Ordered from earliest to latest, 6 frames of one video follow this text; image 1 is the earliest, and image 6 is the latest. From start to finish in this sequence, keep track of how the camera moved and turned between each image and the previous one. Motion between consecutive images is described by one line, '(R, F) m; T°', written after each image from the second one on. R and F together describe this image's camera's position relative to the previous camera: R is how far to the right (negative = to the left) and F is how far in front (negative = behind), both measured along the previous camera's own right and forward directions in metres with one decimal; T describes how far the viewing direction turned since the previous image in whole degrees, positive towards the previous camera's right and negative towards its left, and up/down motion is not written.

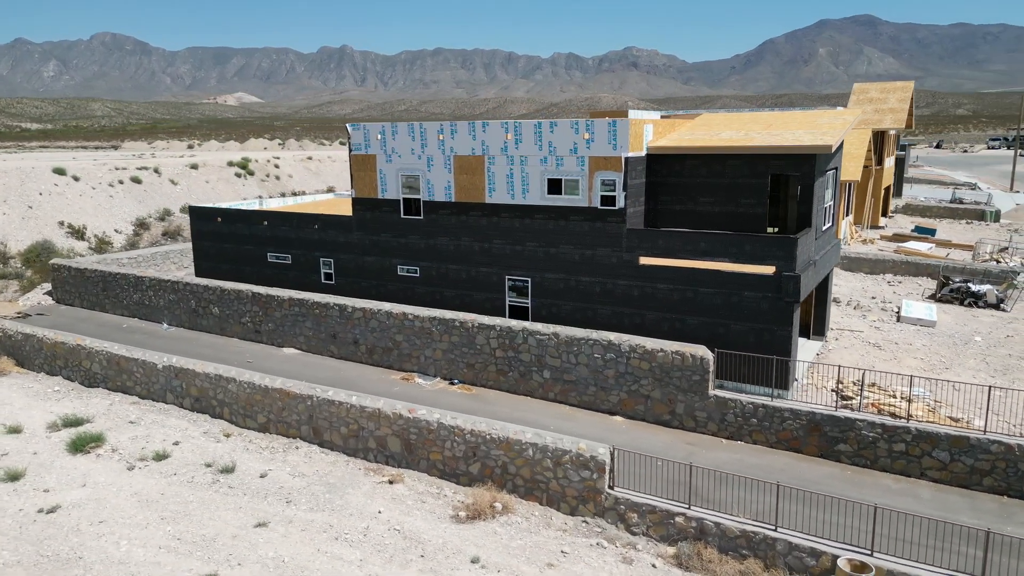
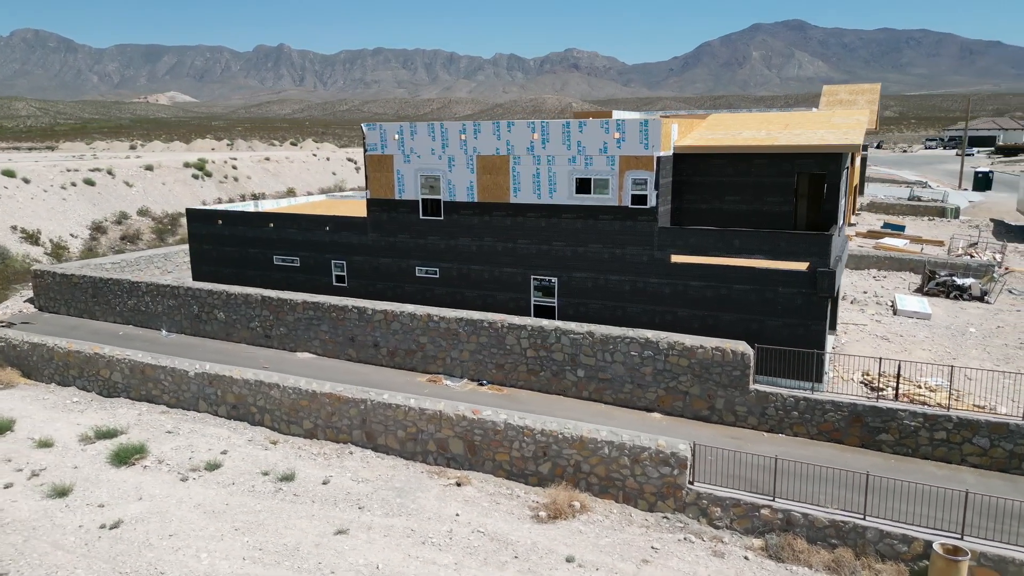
(-2.0, +0.1) m; +4°
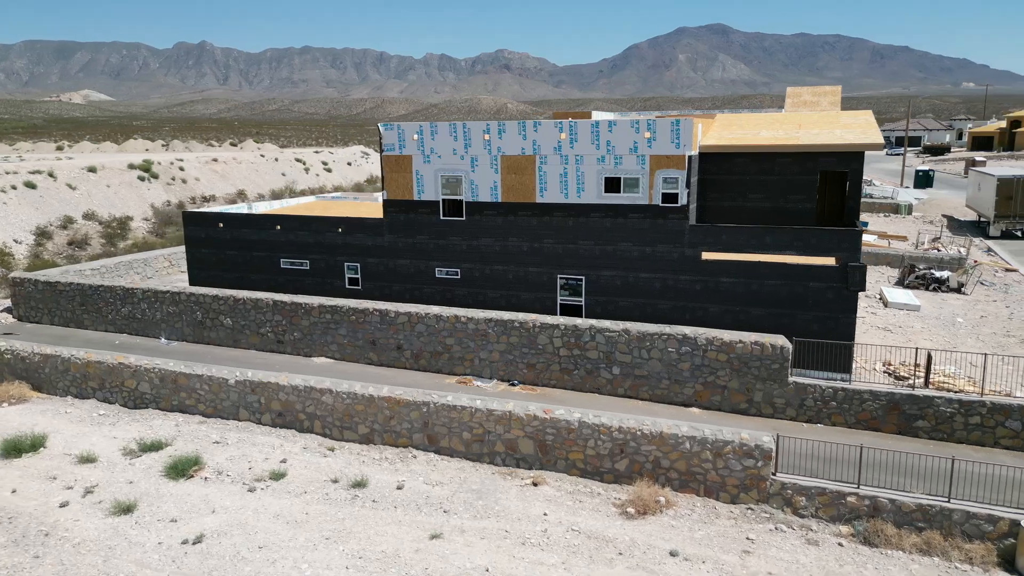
(-2.2, +0.1) m; +5°
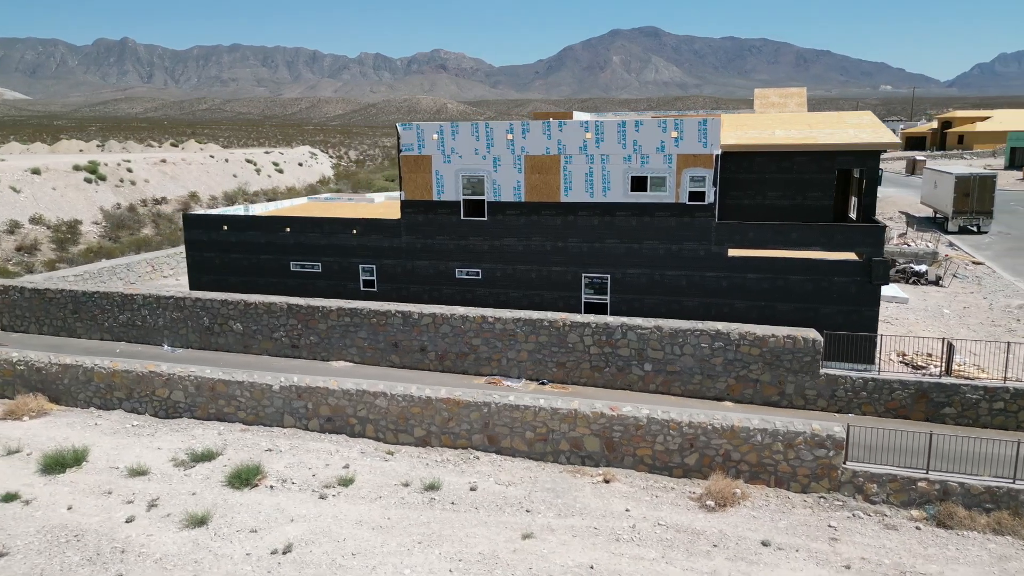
(-2.1, +0.1) m; +4°
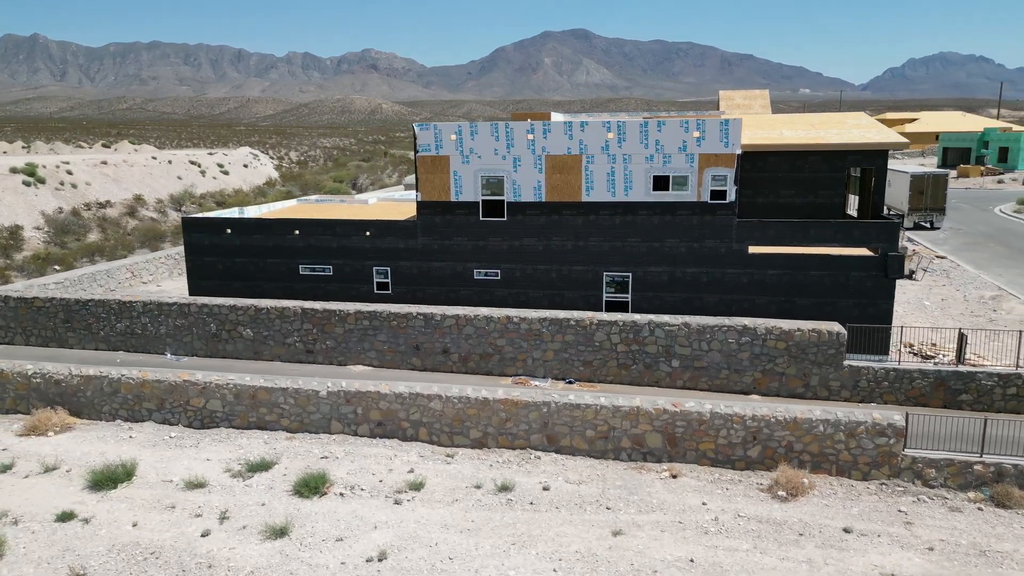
(-2.1, +0.1) m; +5°
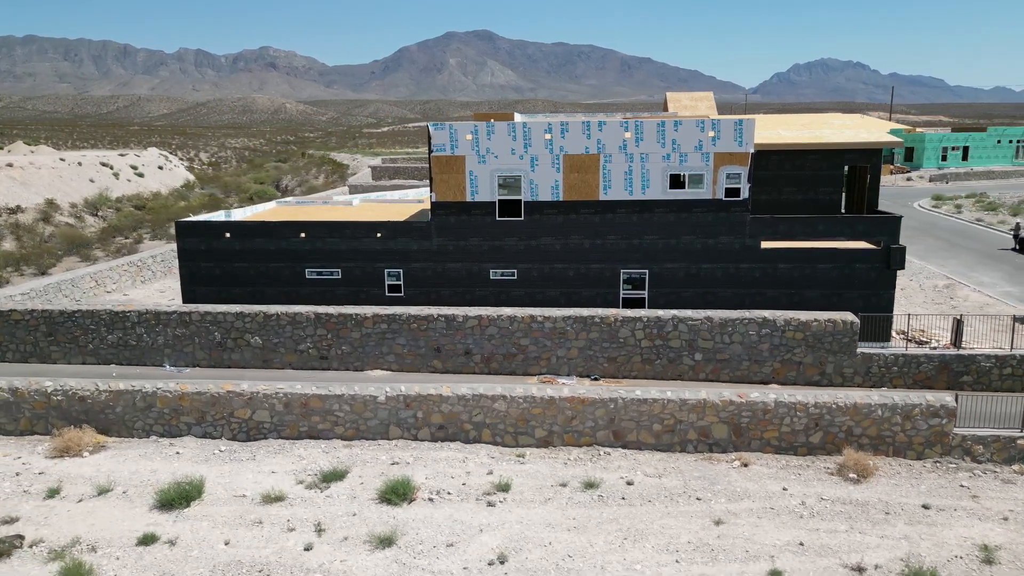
(-2.7, +0.1) m; +7°
